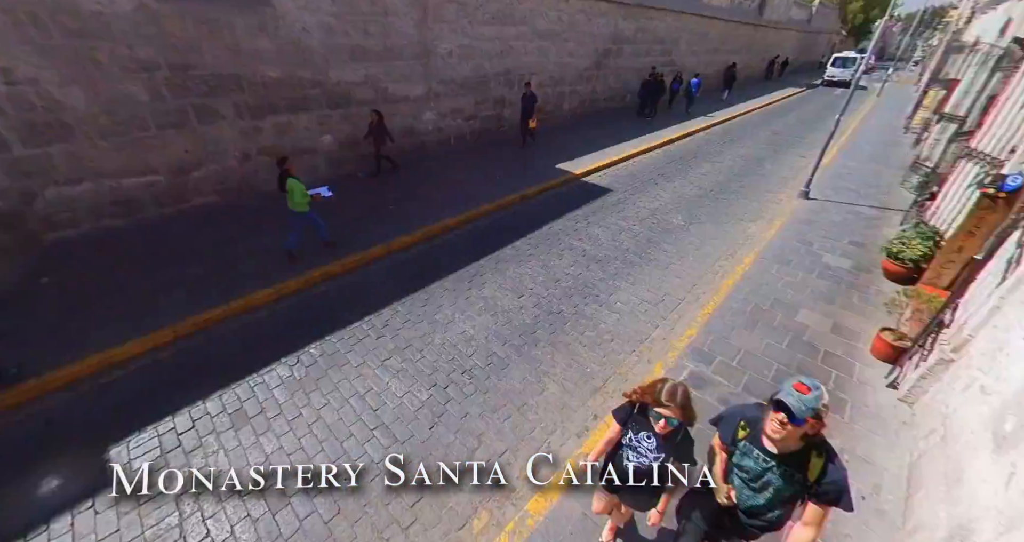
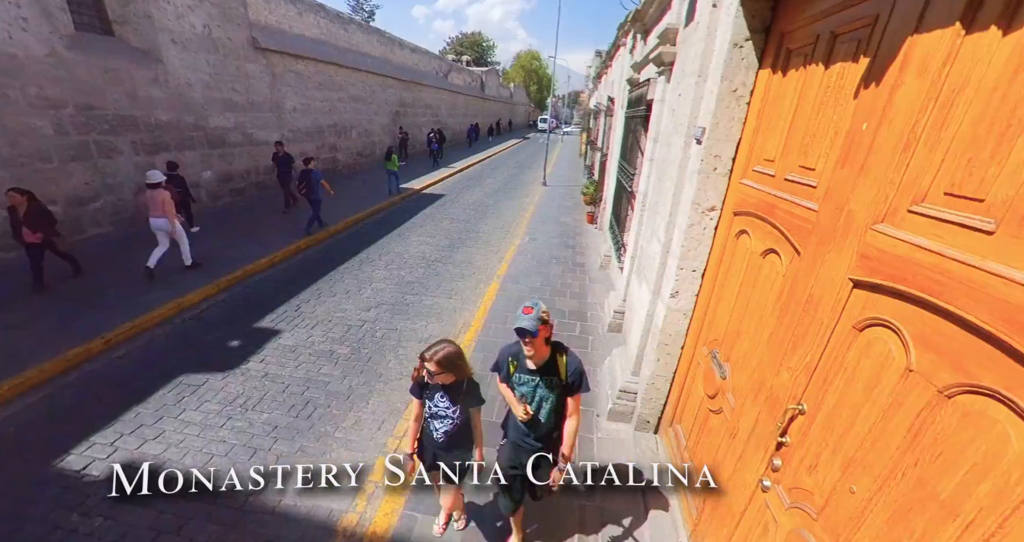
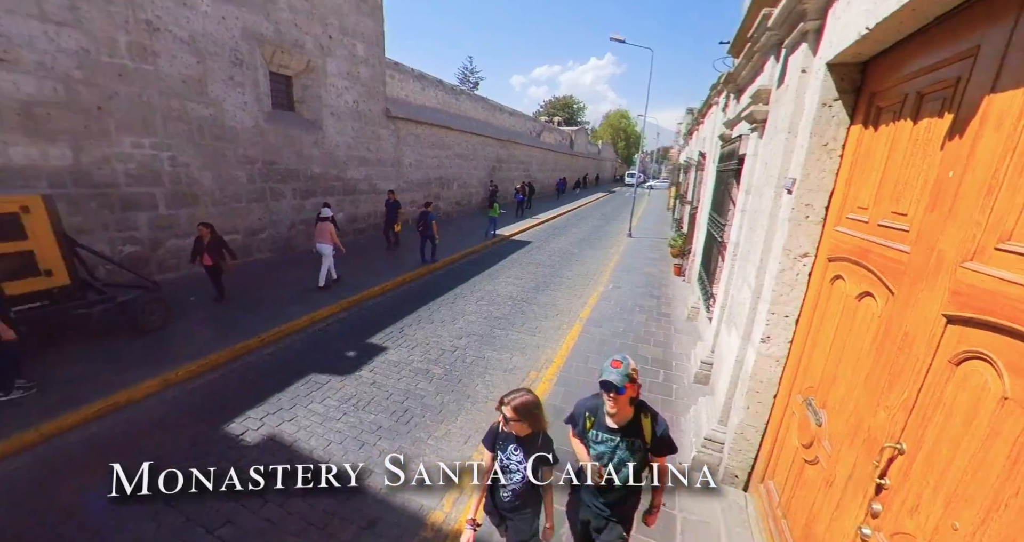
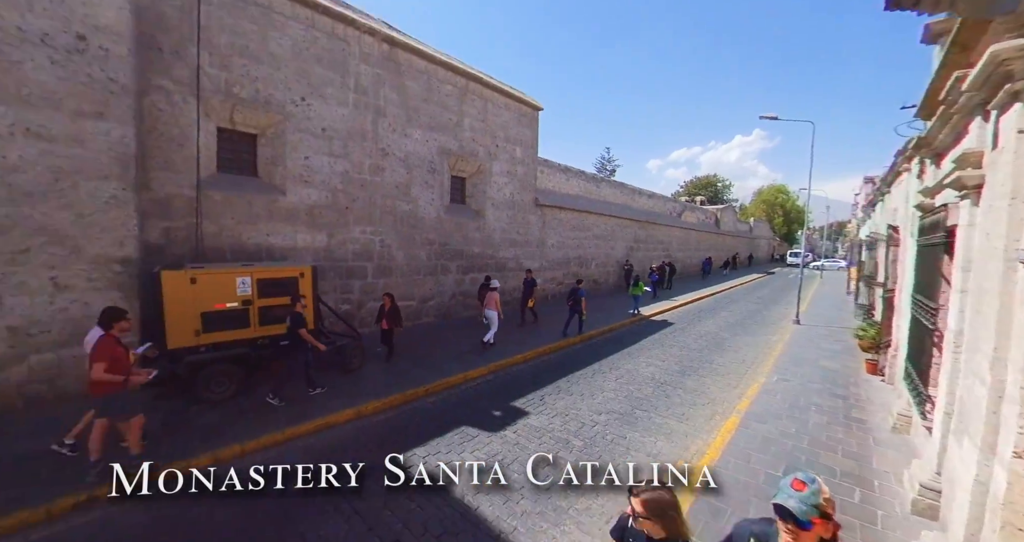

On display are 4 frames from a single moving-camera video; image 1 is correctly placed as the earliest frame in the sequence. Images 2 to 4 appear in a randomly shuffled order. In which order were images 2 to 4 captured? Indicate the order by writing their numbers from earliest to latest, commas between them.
2, 3, 4
